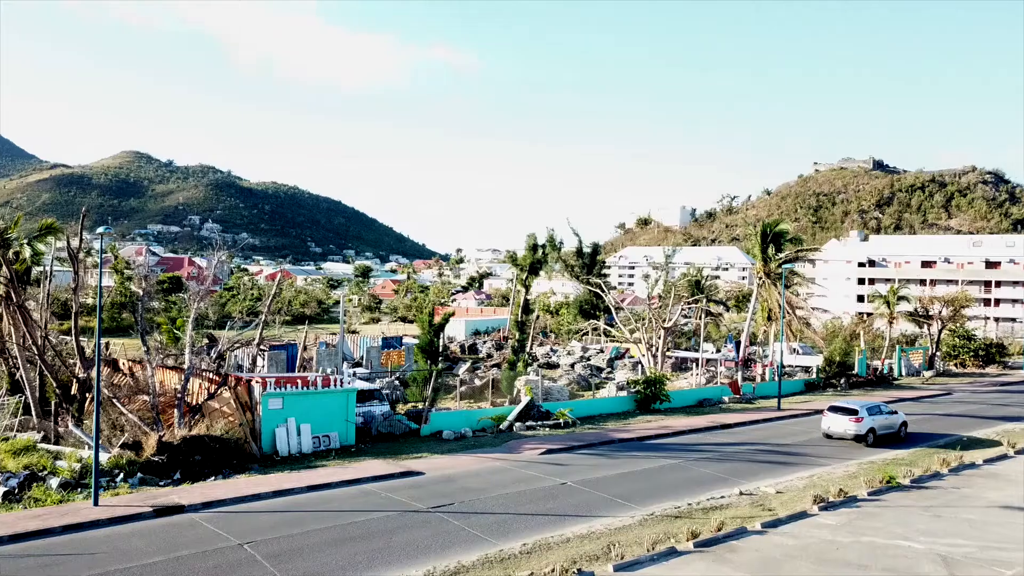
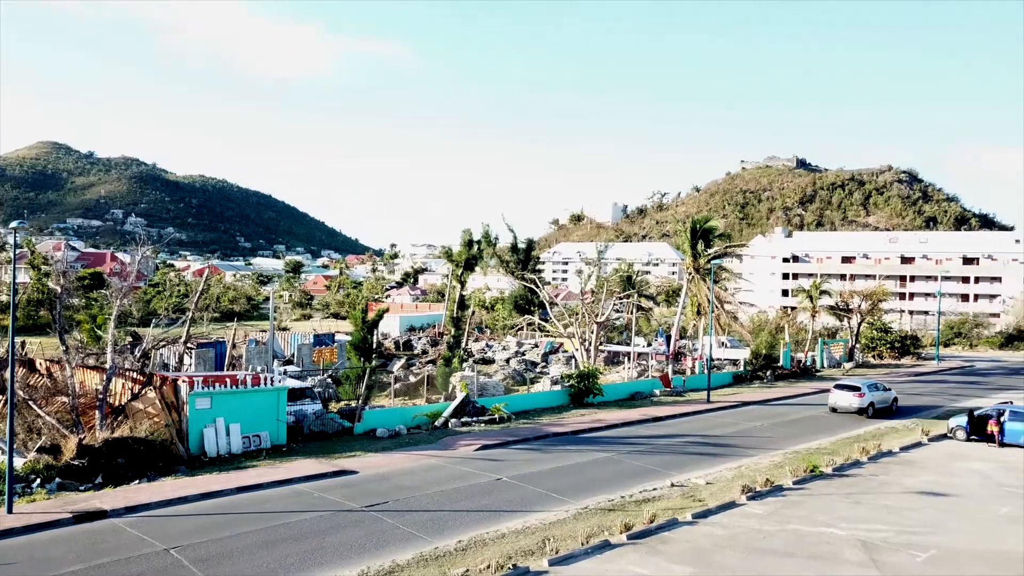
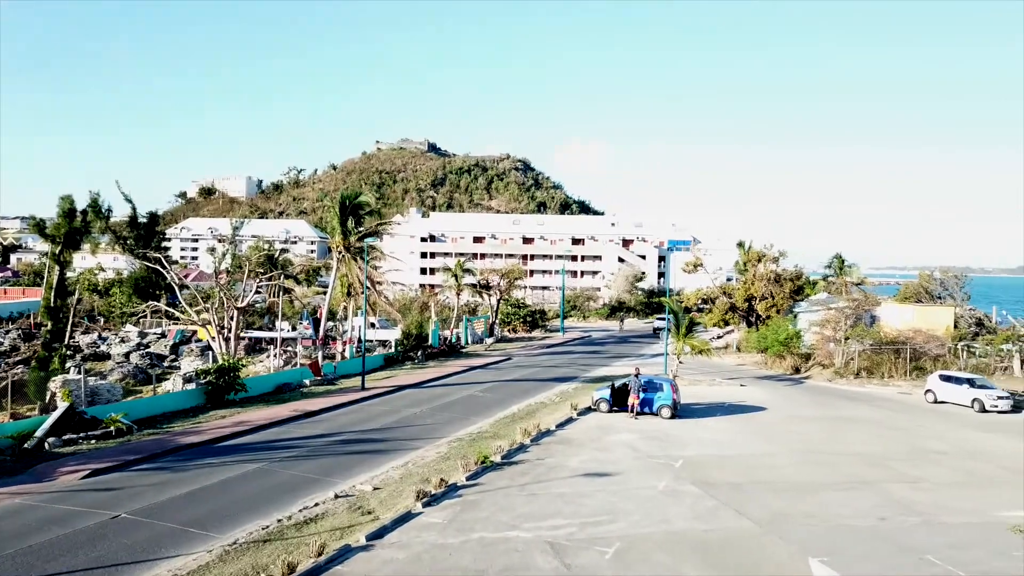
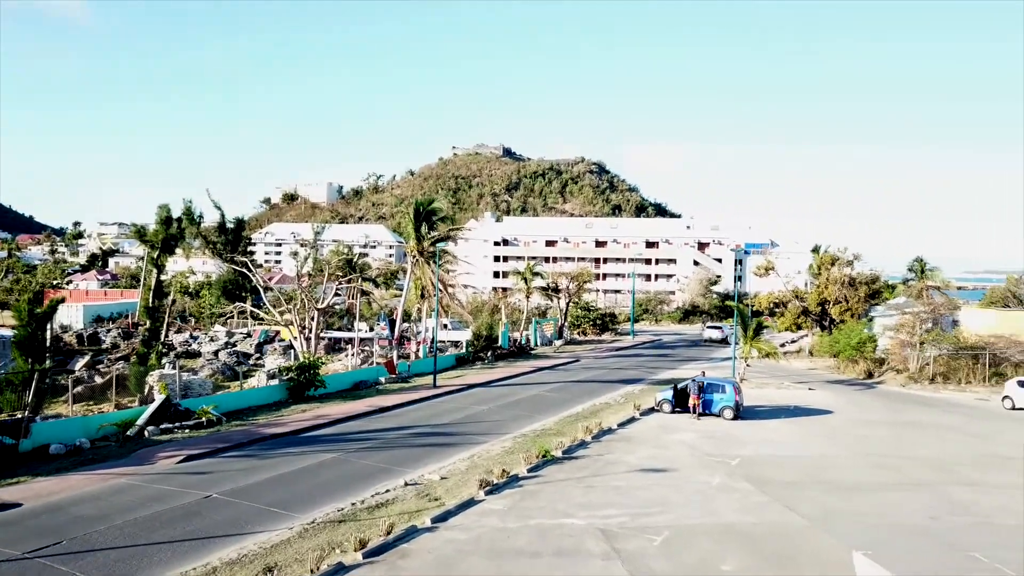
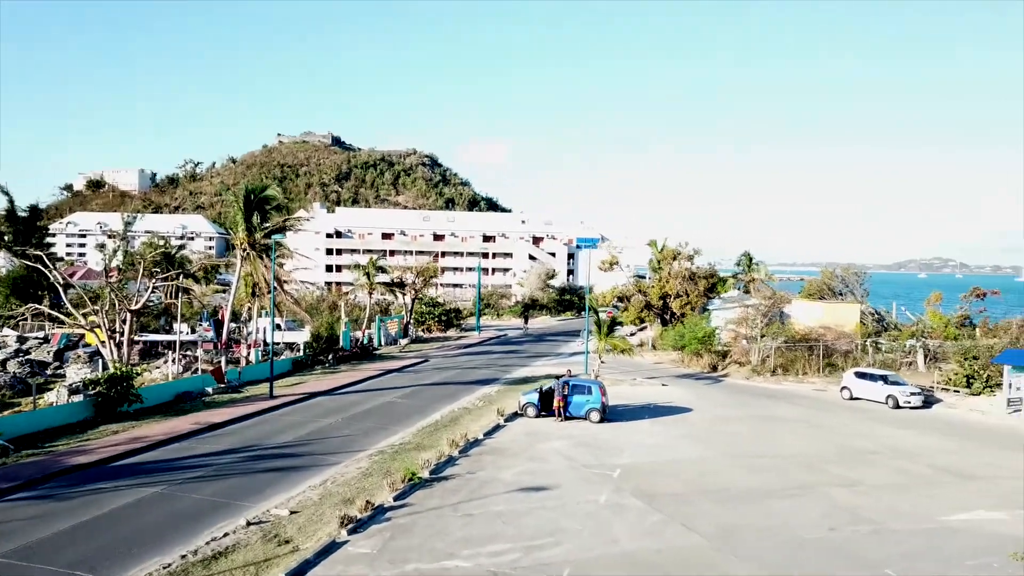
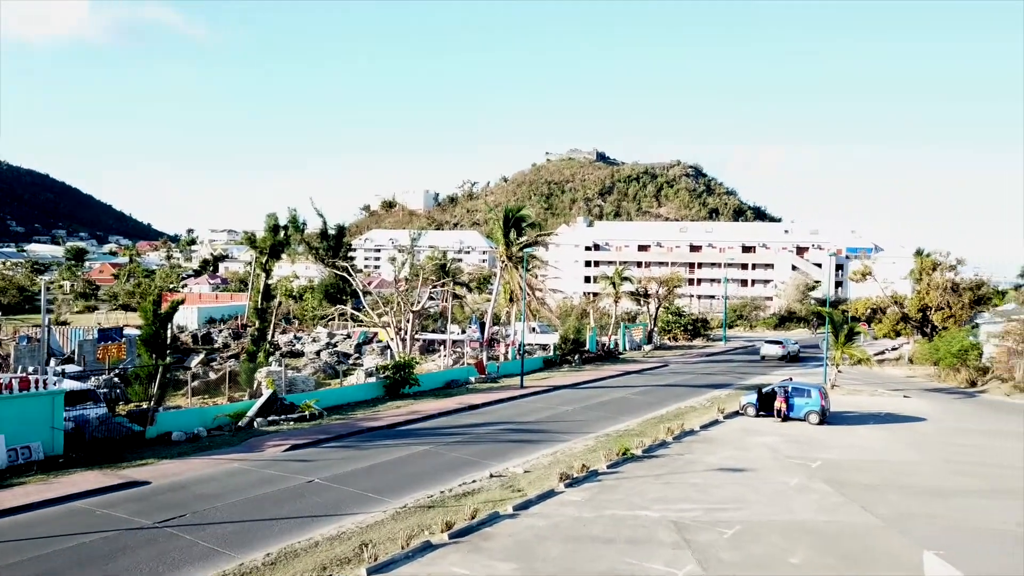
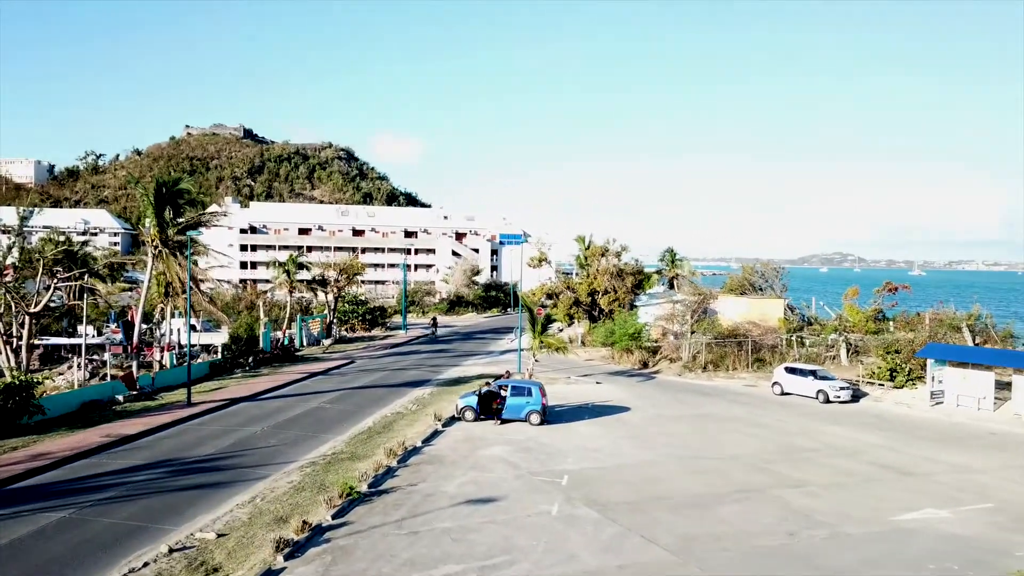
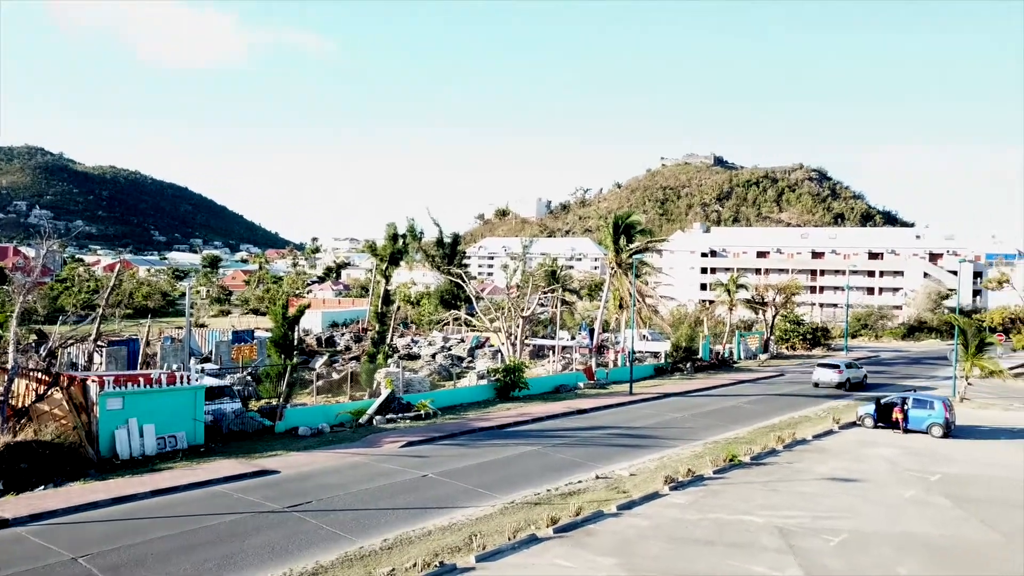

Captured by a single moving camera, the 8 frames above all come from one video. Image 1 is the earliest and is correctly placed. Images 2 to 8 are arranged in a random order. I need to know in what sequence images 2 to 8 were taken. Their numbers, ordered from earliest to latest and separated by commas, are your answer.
2, 8, 6, 4, 3, 5, 7
